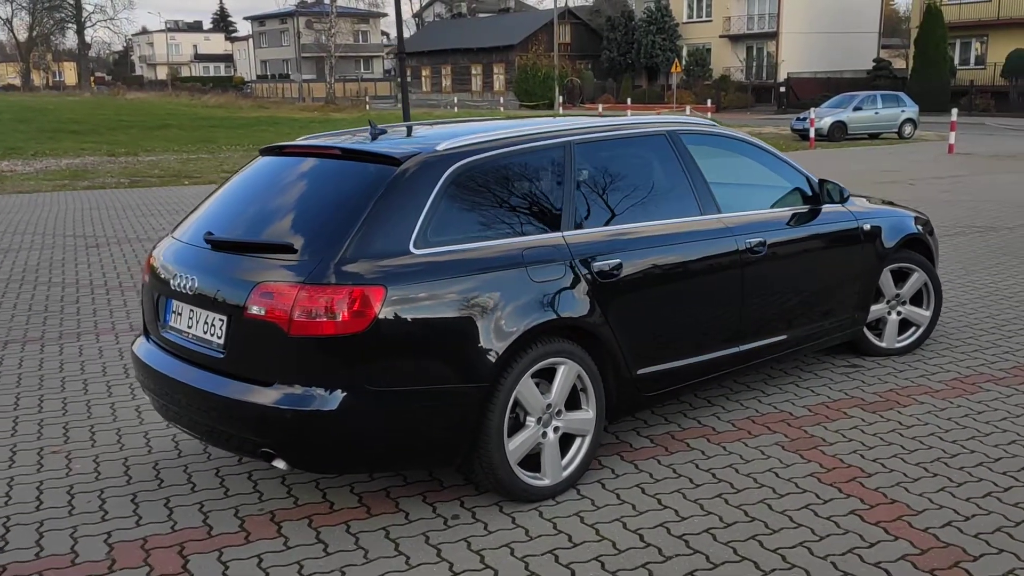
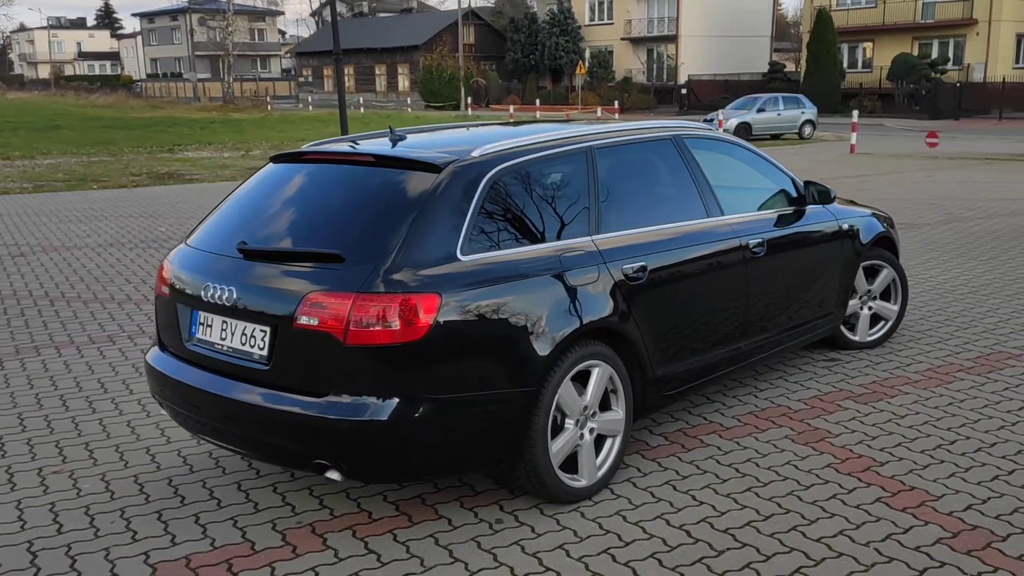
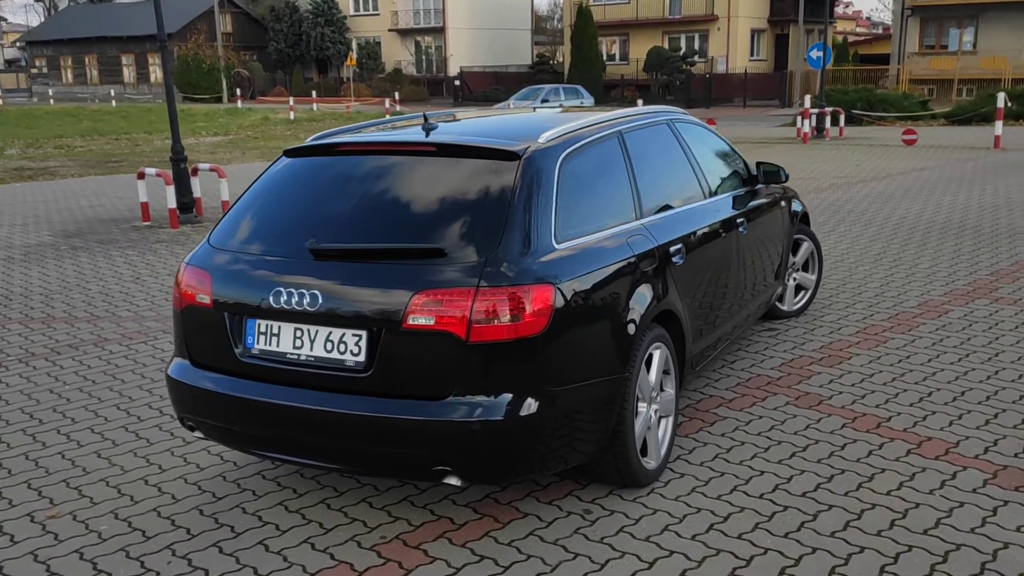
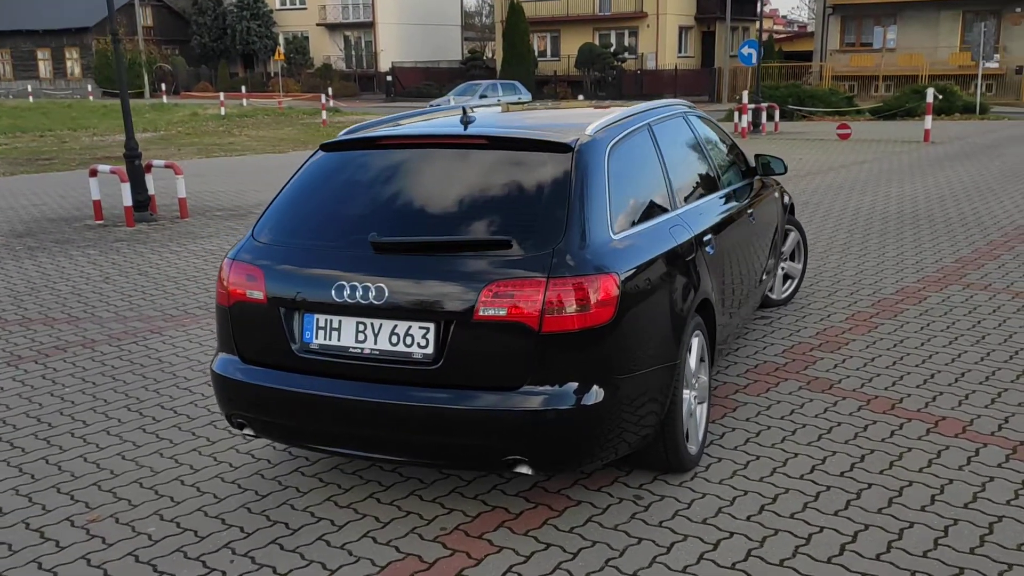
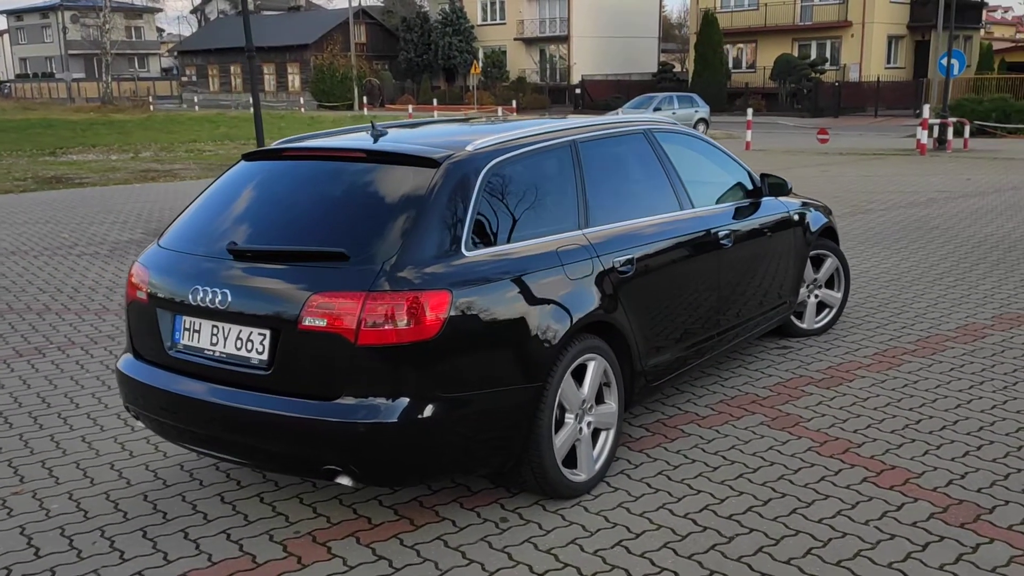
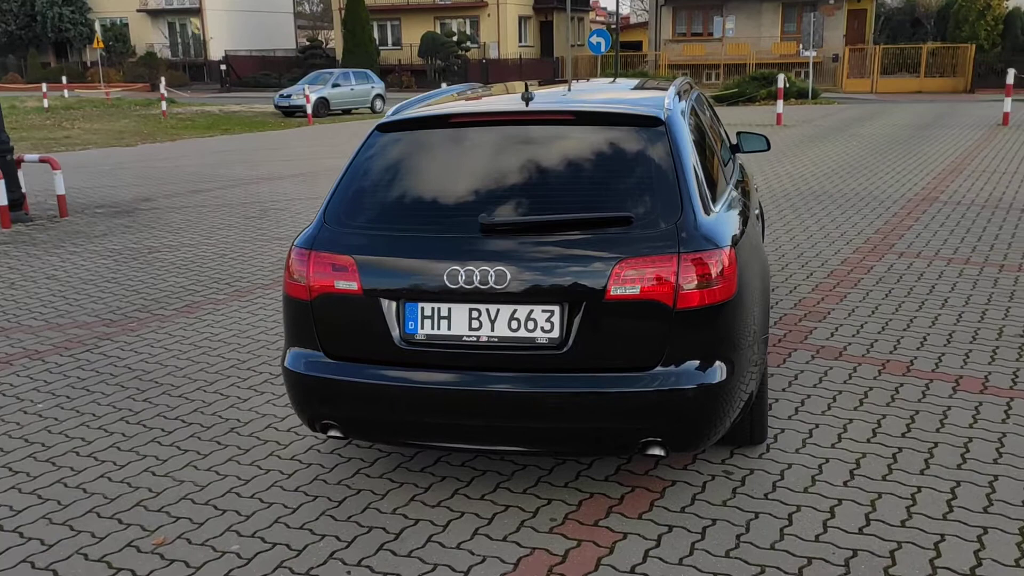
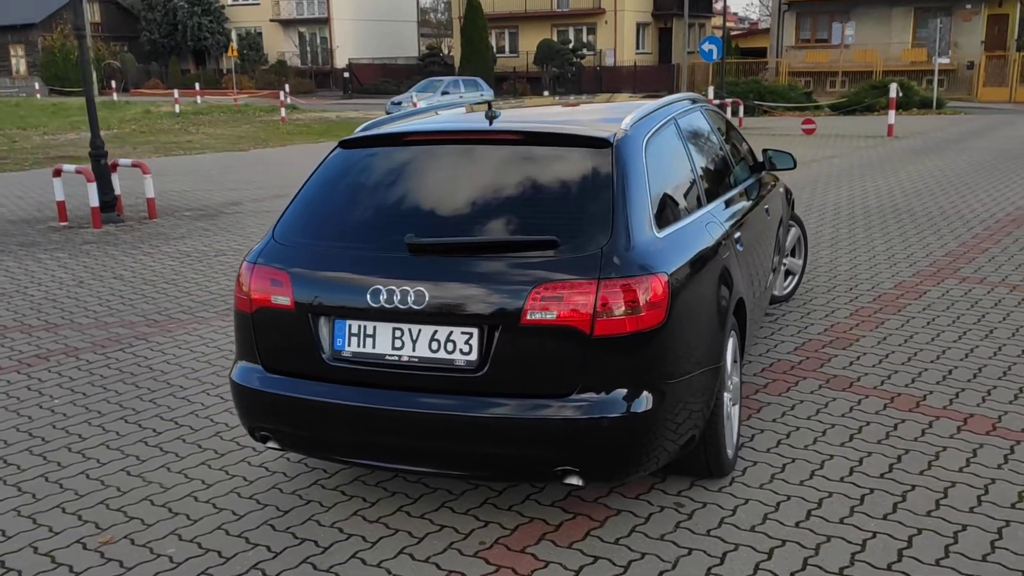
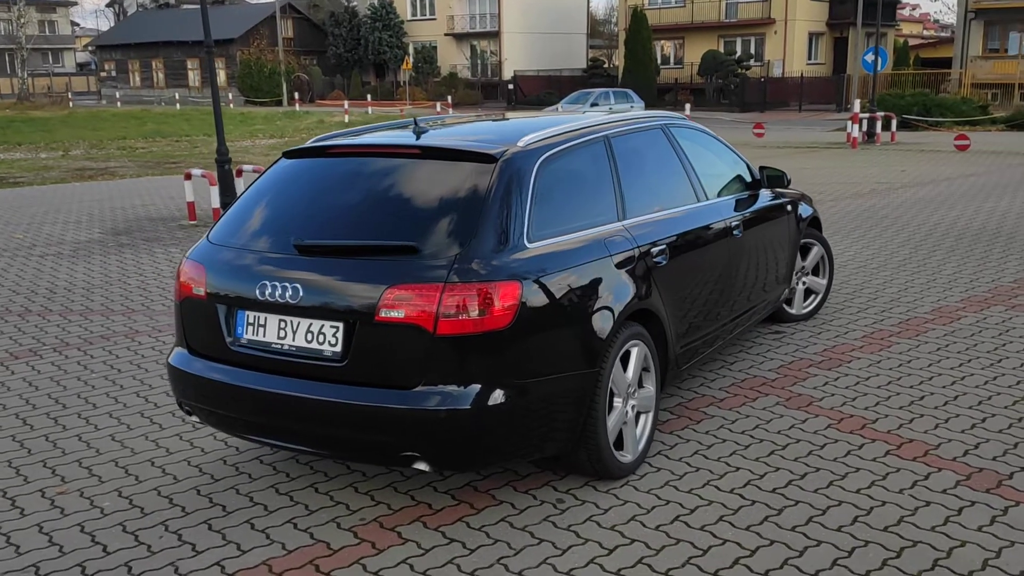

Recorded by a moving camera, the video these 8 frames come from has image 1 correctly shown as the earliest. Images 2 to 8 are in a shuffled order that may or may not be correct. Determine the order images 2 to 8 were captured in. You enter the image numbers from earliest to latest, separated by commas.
2, 5, 8, 3, 4, 7, 6
